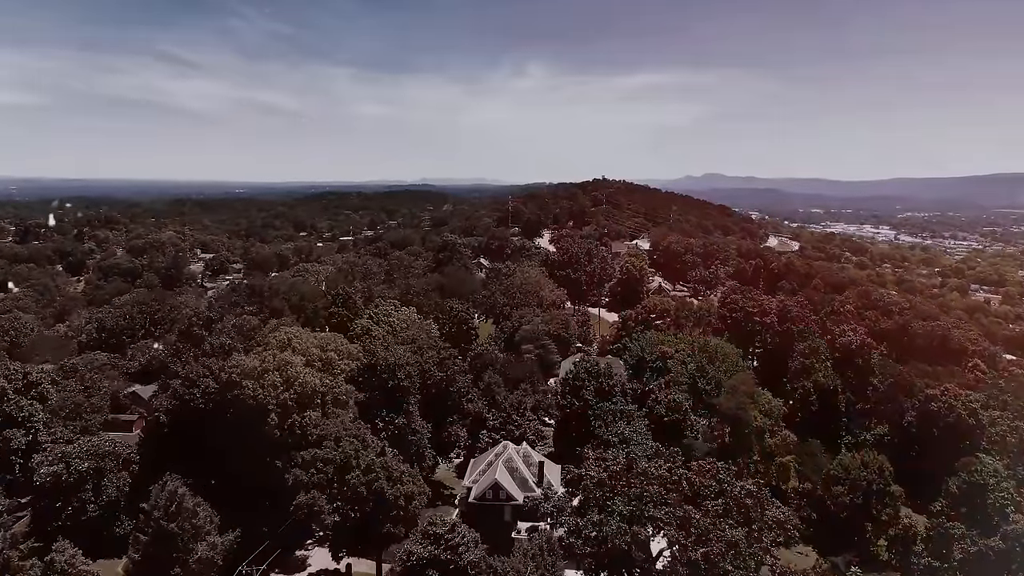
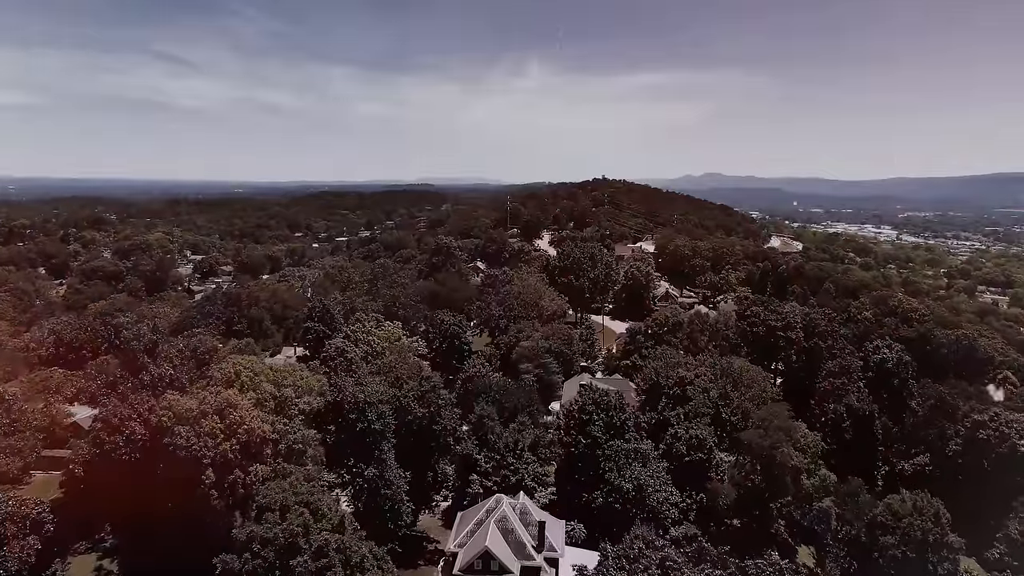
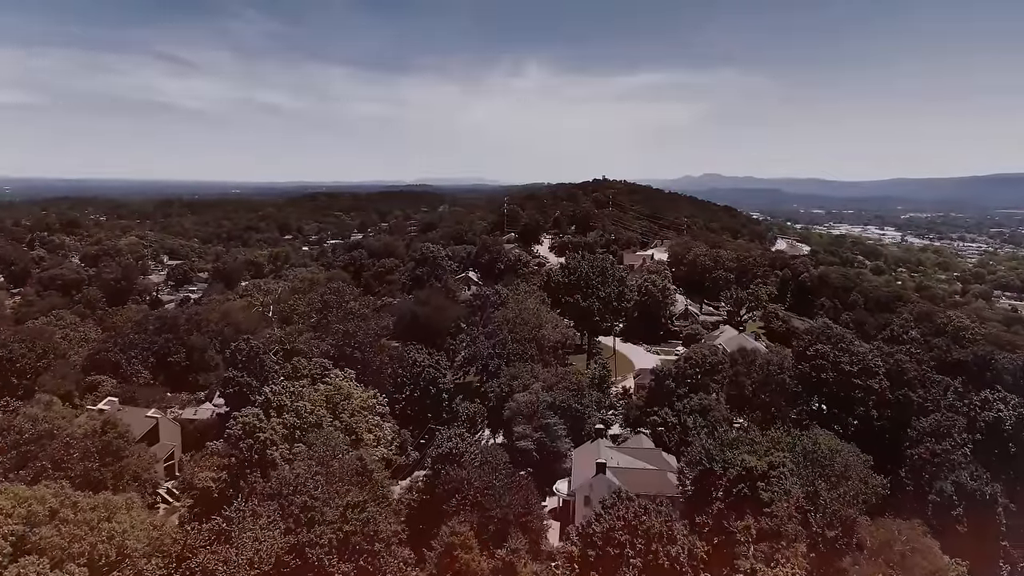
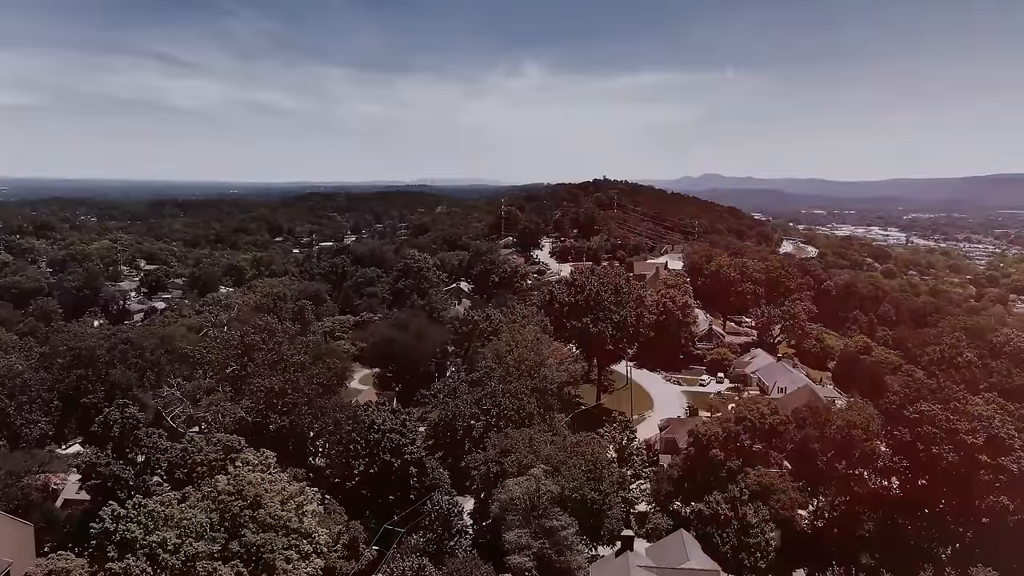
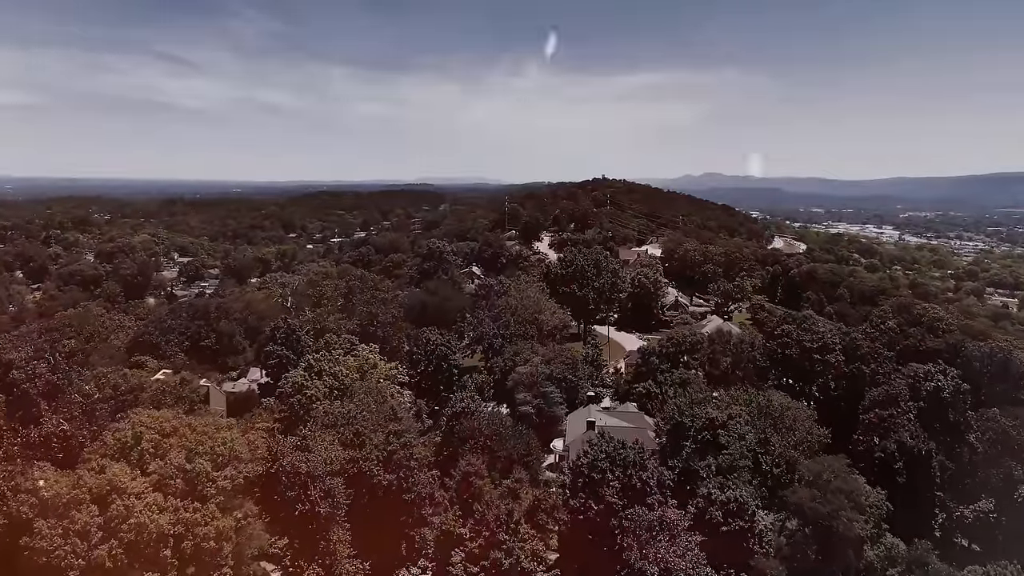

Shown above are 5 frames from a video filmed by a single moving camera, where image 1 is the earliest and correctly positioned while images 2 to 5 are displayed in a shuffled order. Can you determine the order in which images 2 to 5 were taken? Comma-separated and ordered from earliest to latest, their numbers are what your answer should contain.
2, 5, 3, 4
